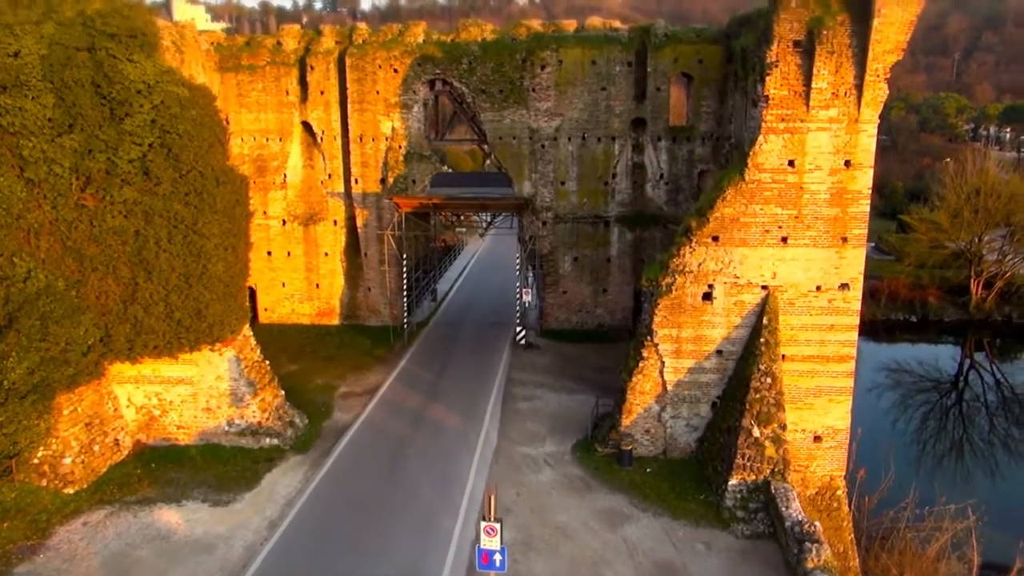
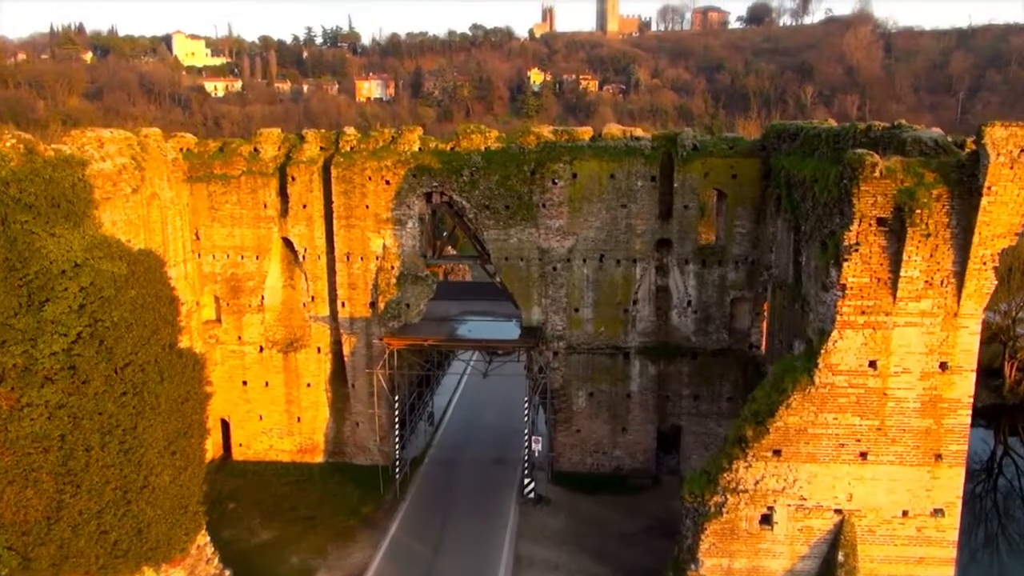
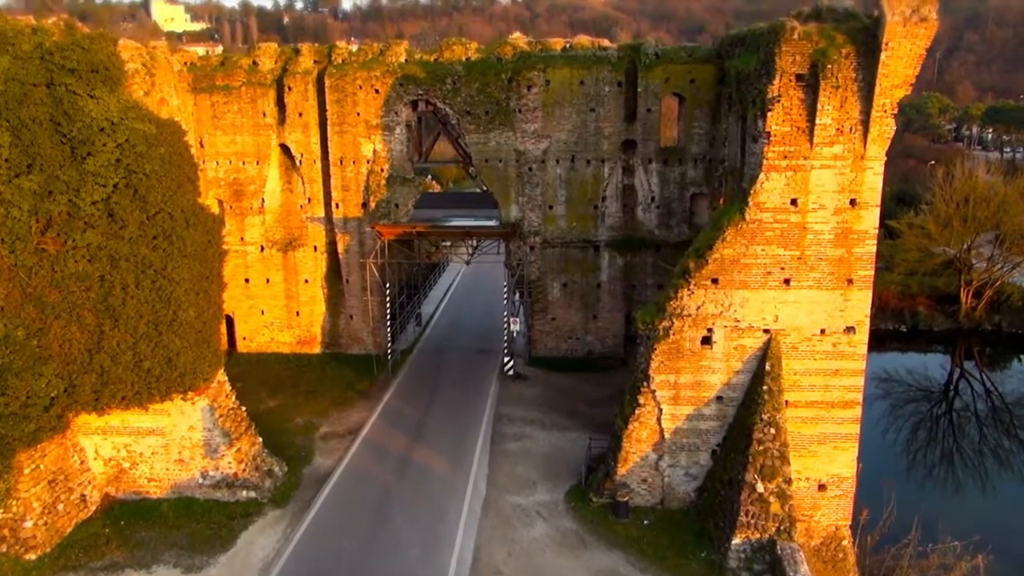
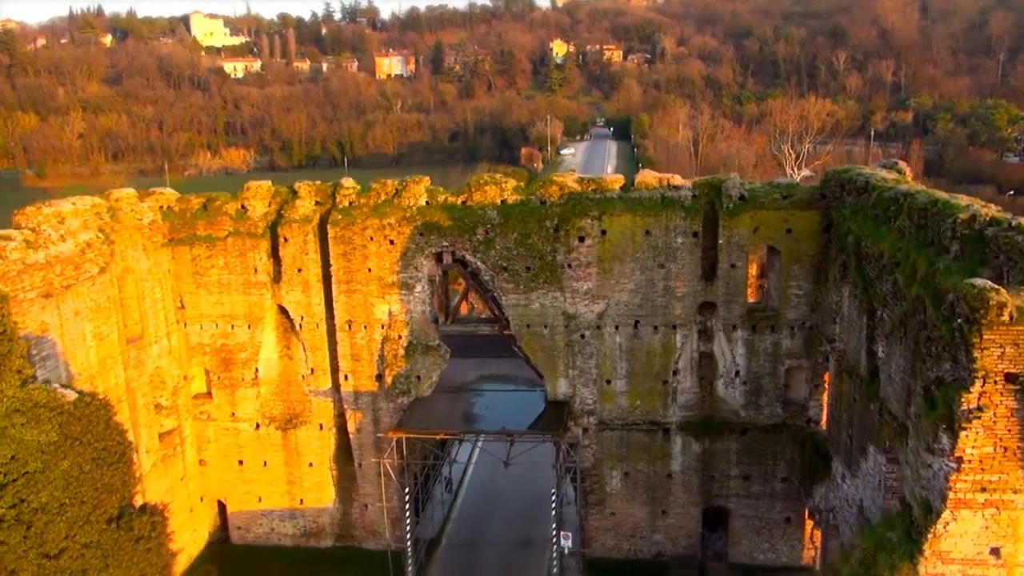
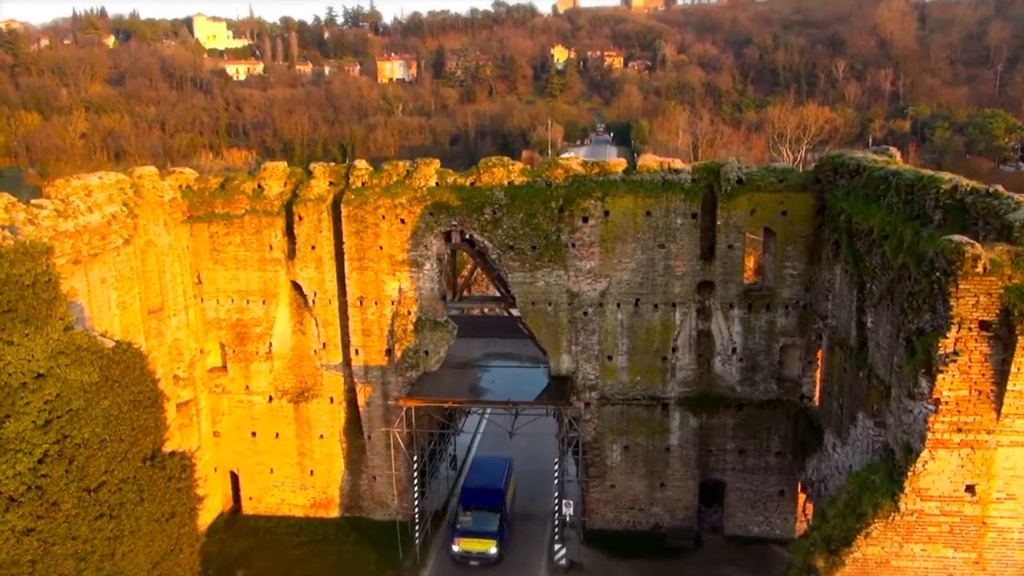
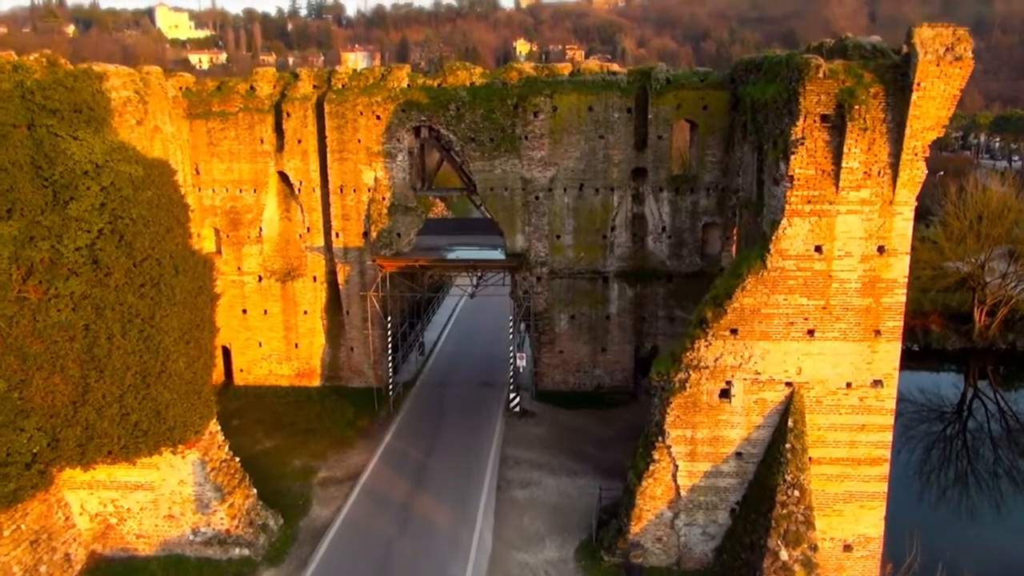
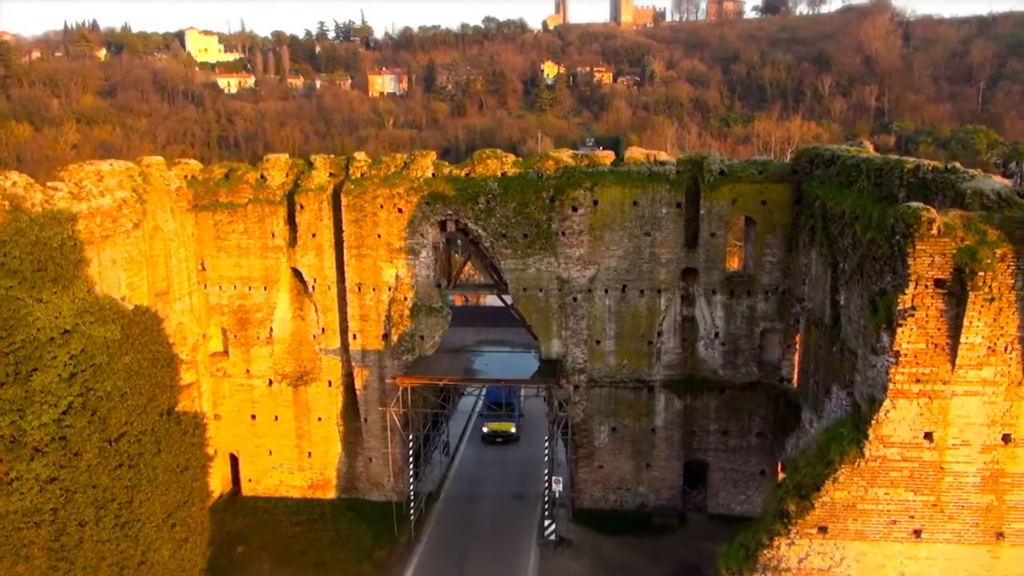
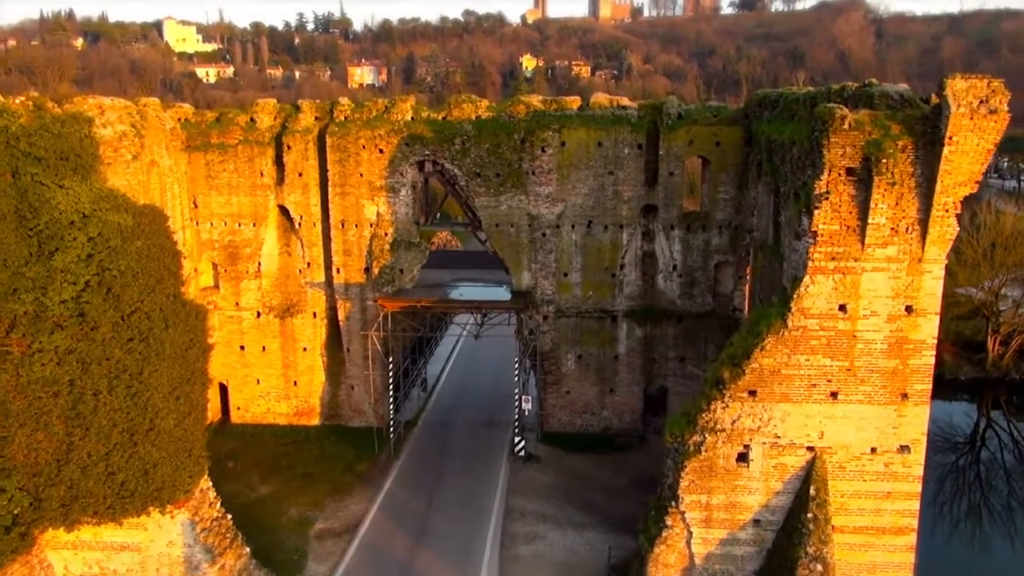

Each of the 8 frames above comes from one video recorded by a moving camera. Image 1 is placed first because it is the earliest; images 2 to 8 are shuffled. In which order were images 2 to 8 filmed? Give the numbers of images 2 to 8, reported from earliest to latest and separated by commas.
3, 6, 8, 2, 7, 5, 4
